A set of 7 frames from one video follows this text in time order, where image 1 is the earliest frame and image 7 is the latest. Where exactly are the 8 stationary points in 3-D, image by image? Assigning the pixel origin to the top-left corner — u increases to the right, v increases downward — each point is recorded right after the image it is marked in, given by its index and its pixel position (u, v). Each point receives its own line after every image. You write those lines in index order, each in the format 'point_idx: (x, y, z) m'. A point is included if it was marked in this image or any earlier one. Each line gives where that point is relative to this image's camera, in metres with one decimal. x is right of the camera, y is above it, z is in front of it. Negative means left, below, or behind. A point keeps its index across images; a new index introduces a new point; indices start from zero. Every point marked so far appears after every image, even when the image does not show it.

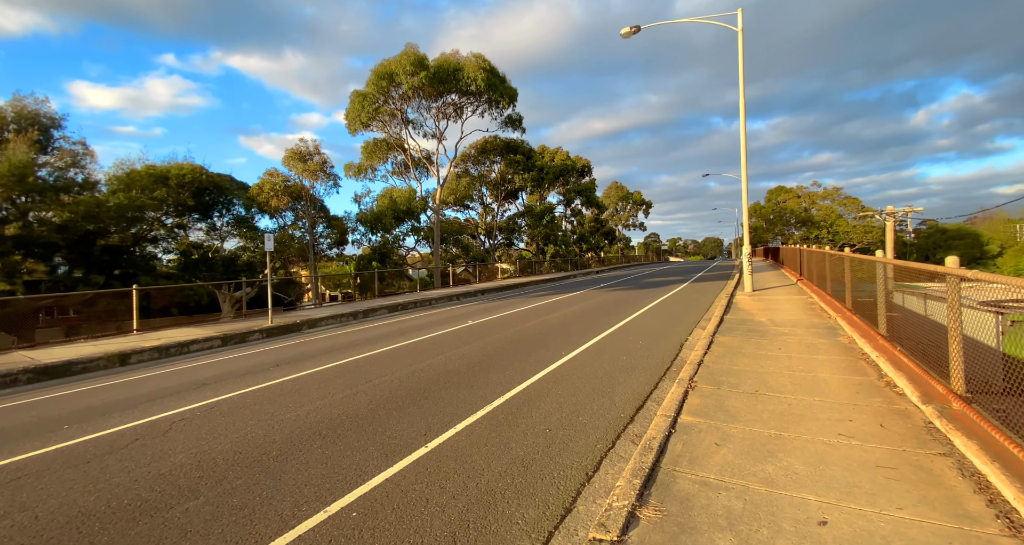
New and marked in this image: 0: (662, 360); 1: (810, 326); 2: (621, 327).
0: (+2.2, -1.3, +6.6) m
1: (+5.7, -1.0, +8.5) m
2: (+2.4, -1.2, +9.7) m
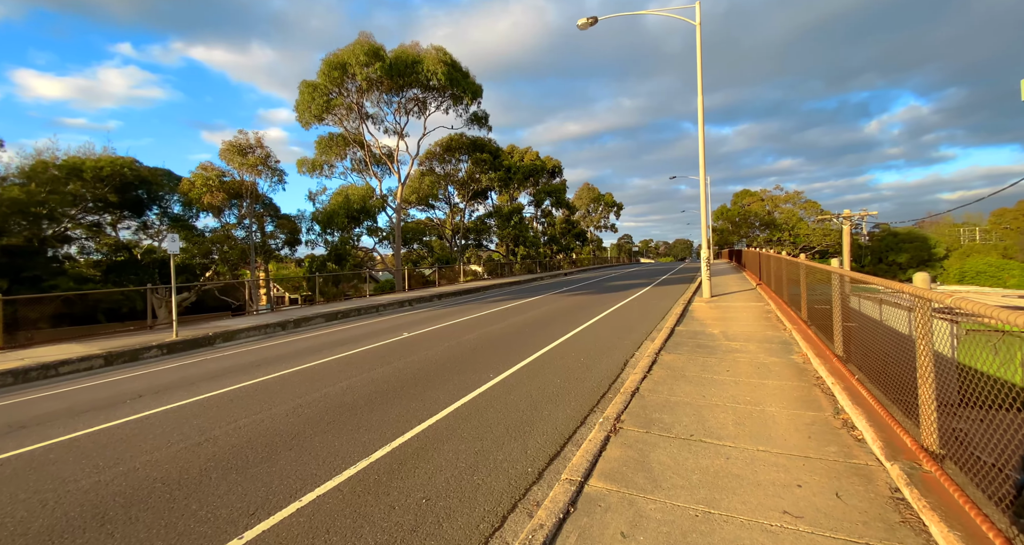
0: (+1.1, -1.5, +5.7) m
1: (+4.5, -1.2, +7.9) m
2: (+1.1, -1.4, +8.8) m
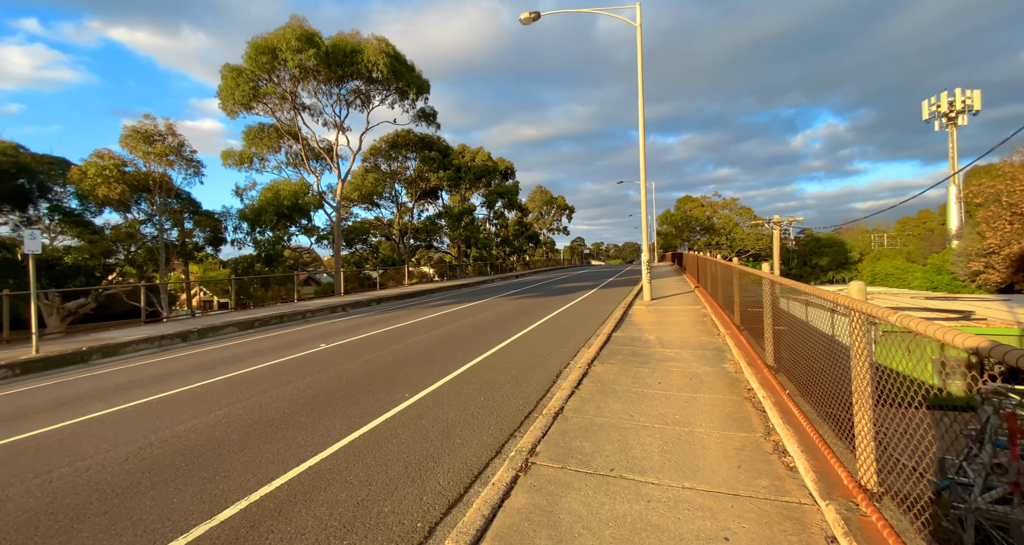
0: (+0.1, -1.6, +5.2) m
1: (+3.2, -1.3, +7.7) m
2: (-0.2, -1.5, +8.3) m
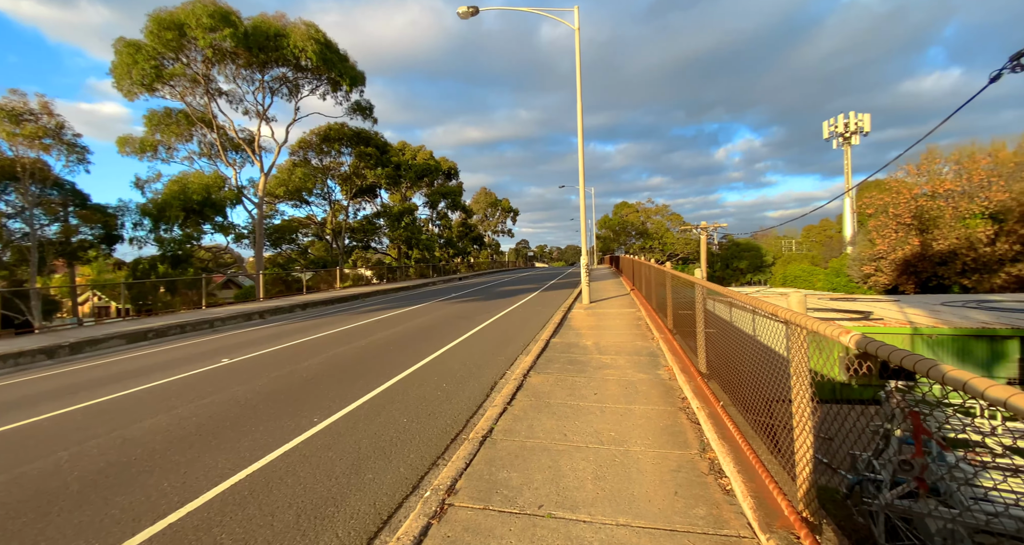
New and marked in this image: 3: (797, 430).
0: (-0.7, -1.6, +4.7) m
1: (+2.1, -1.4, +7.6) m
2: (-1.4, -1.6, +7.7) m
3: (+1.9, -1.1, +3.0) m
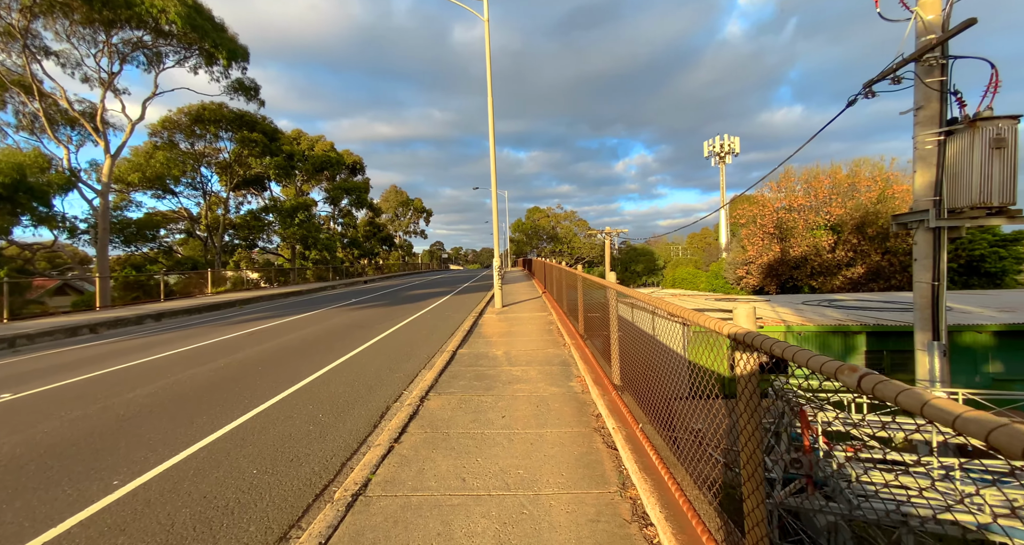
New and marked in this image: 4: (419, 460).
0: (-1.7, -1.7, +3.7) m
1: (+0.5, -1.5, +7.0) m
2: (-3.0, -1.6, +6.5) m
3: (+1.3, -1.1, +2.5) m
4: (-0.8, -1.6, +3.7) m
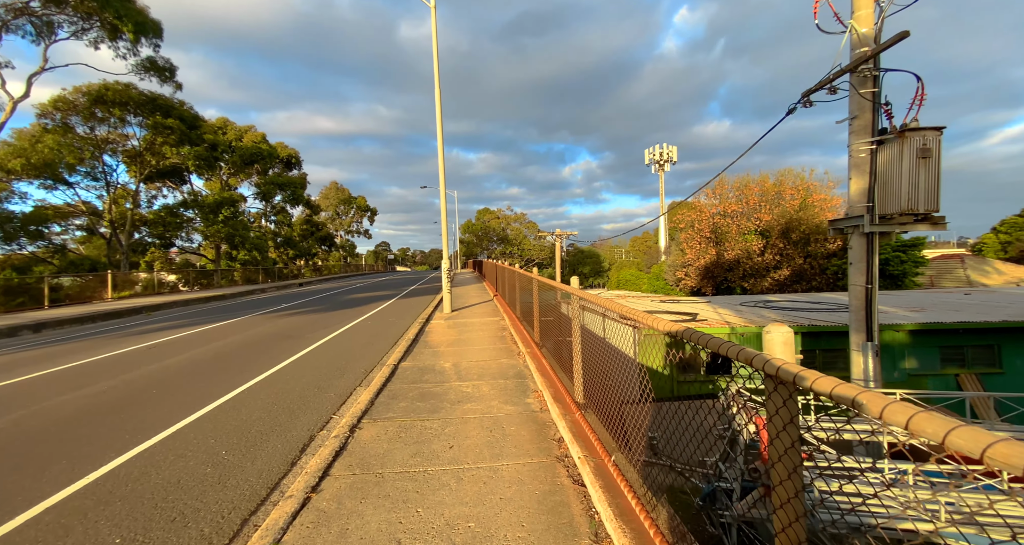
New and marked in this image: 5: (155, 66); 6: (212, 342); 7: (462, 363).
0: (-2.0, -1.7, +2.8) m
1: (-0.3, -1.5, +6.4) m
2: (-3.6, -1.7, +5.4) m
3: (+1.0, -1.1, +2.0) m
4: (-1.1, -1.6, +2.9) m
5: (-16.4, +9.4, +20.0) m
6: (-6.7, -1.6, +9.4) m
7: (-0.9, -1.5, +7.0) m
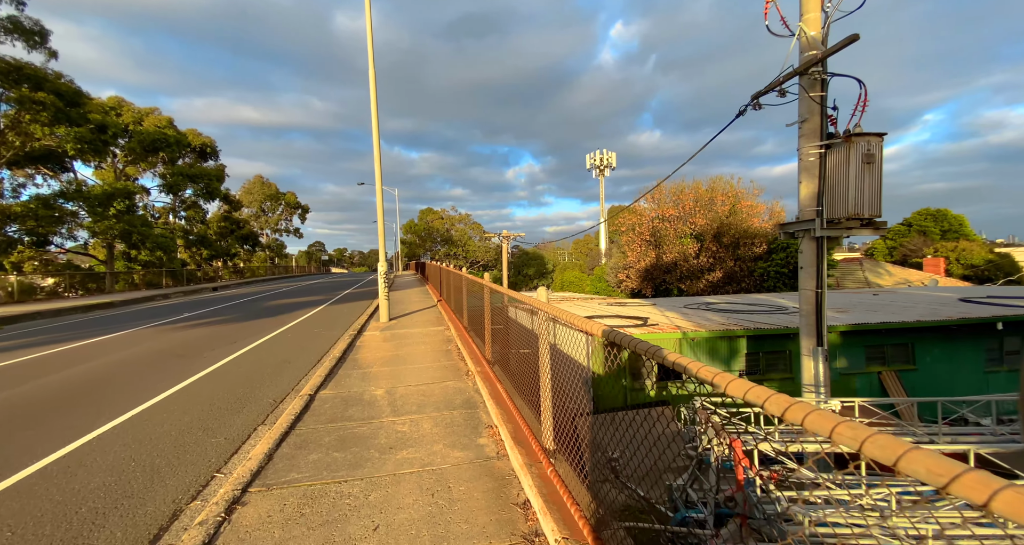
0: (-2.1, -1.8, +1.4) m
1: (-0.9, -1.6, +5.2) m
2: (-4.1, -1.7, +3.8) m
3: (+1.0, -1.2, +1.0) m
4: (-1.3, -1.7, +1.7) m
5: (-18.6, +9.3, +16.7) m
6: (-7.6, -1.6, +7.4) m
7: (-1.6, -1.5, +5.8) m
